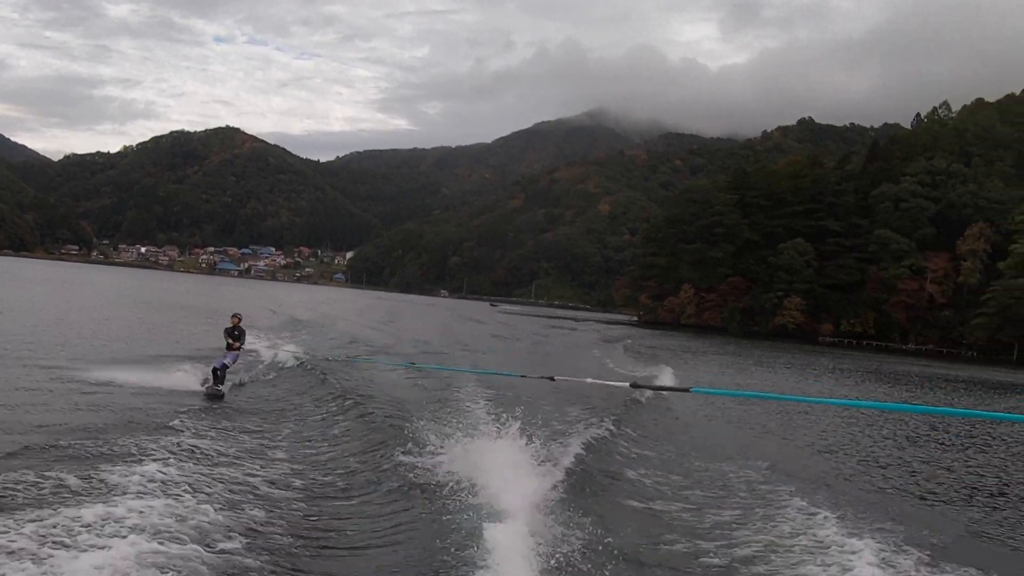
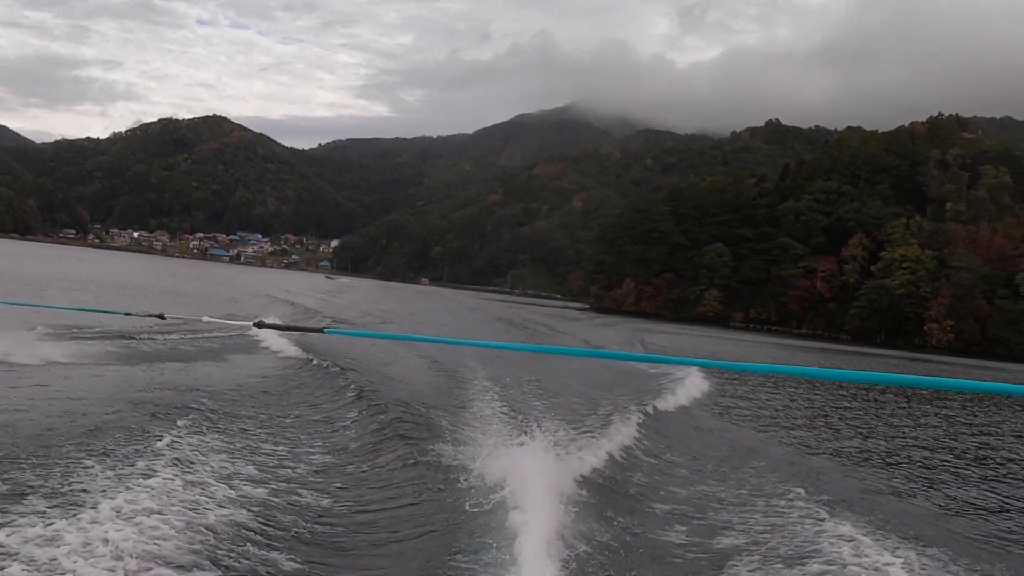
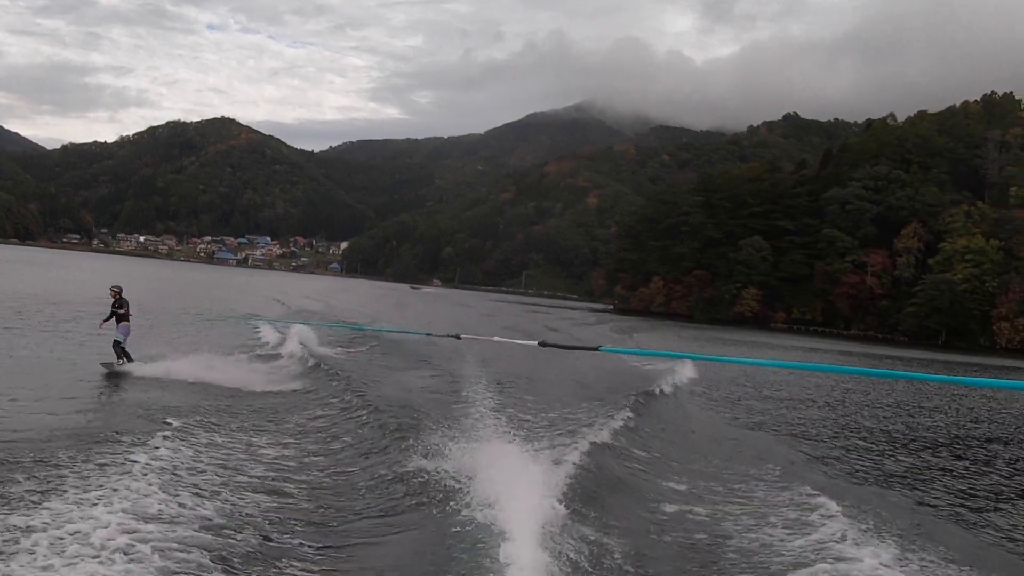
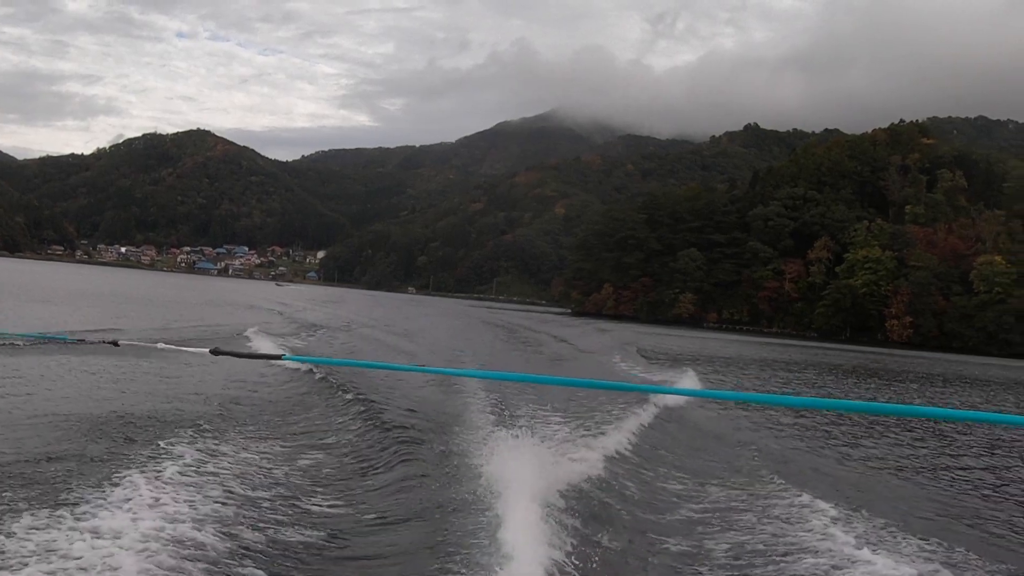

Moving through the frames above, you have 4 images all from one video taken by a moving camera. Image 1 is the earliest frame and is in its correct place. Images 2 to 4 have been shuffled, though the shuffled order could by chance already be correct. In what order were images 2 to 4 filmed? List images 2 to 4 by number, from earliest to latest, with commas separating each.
3, 2, 4
